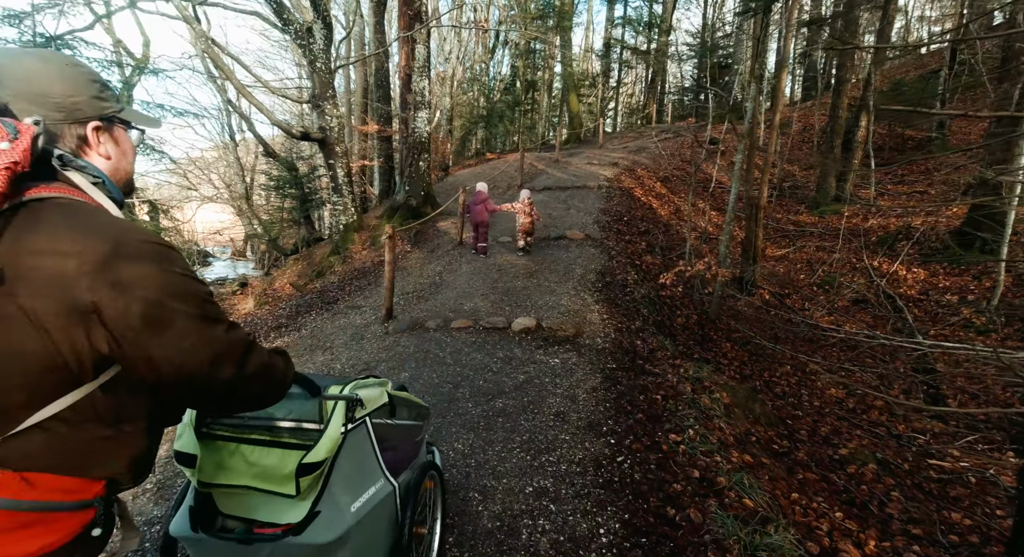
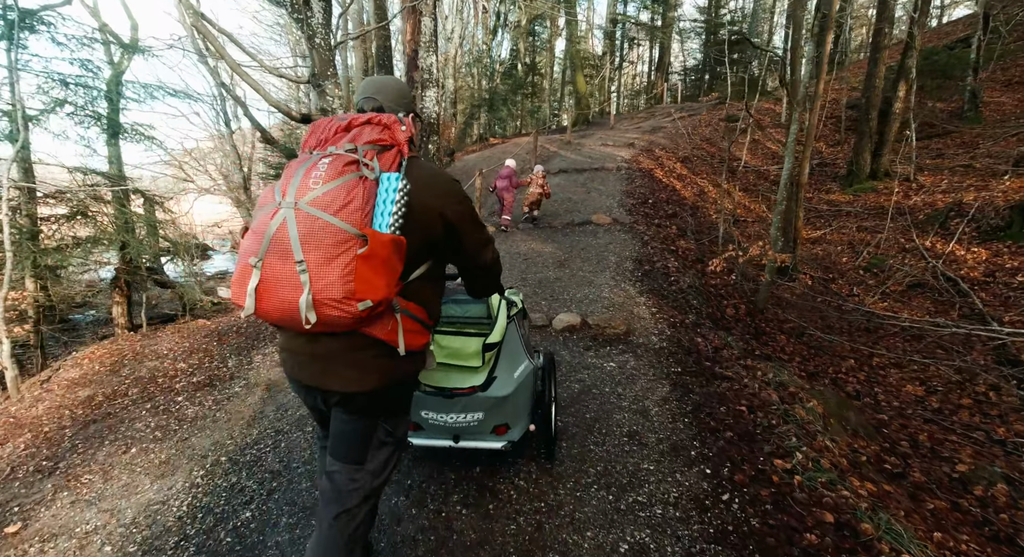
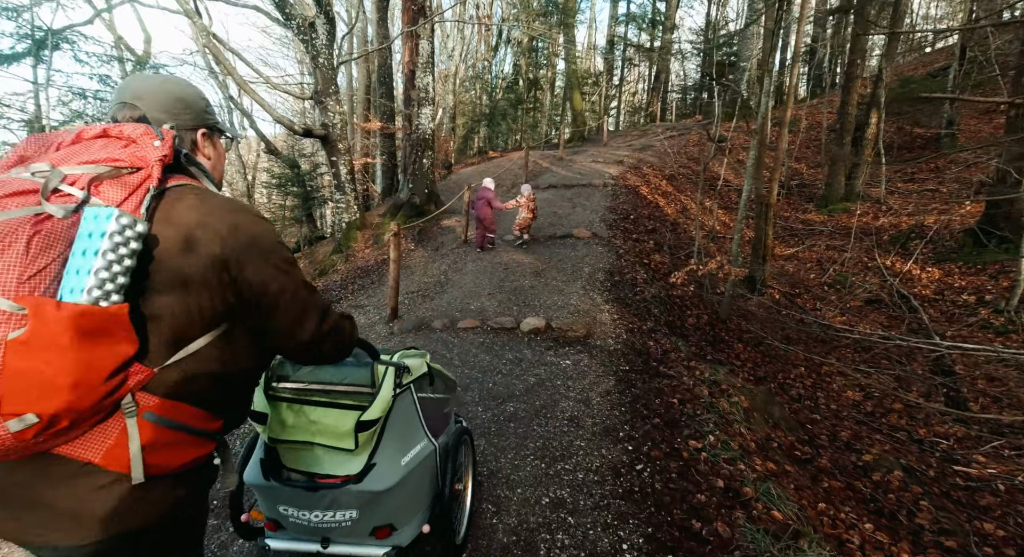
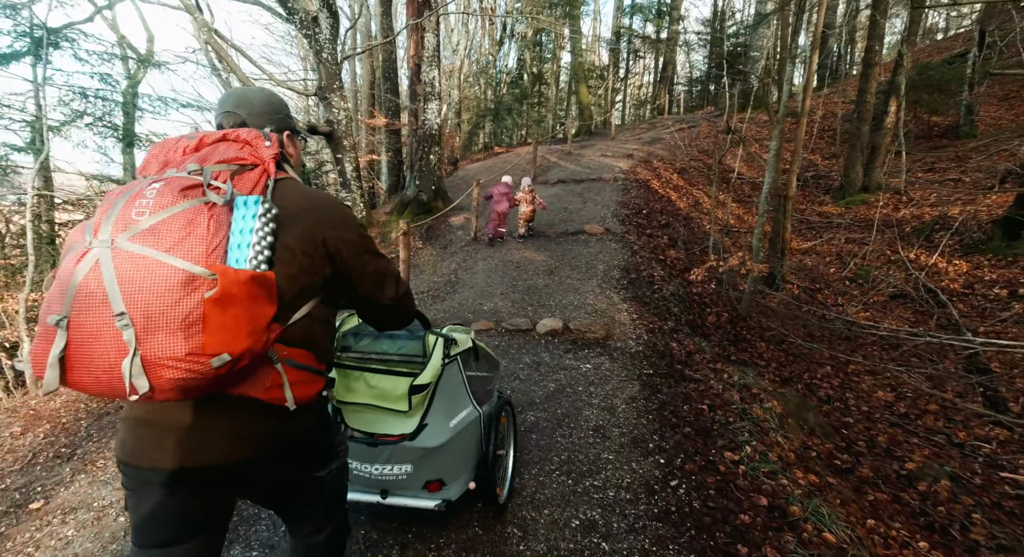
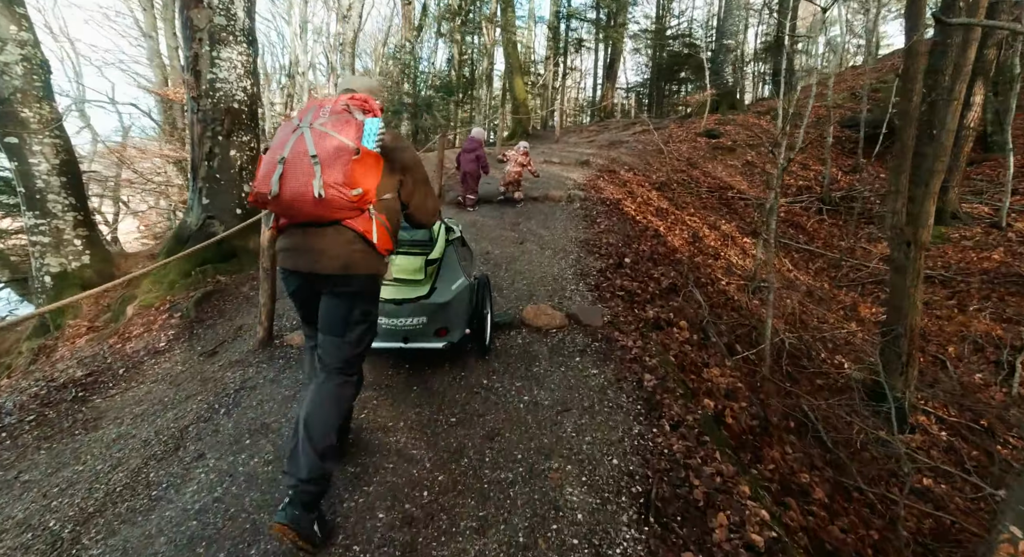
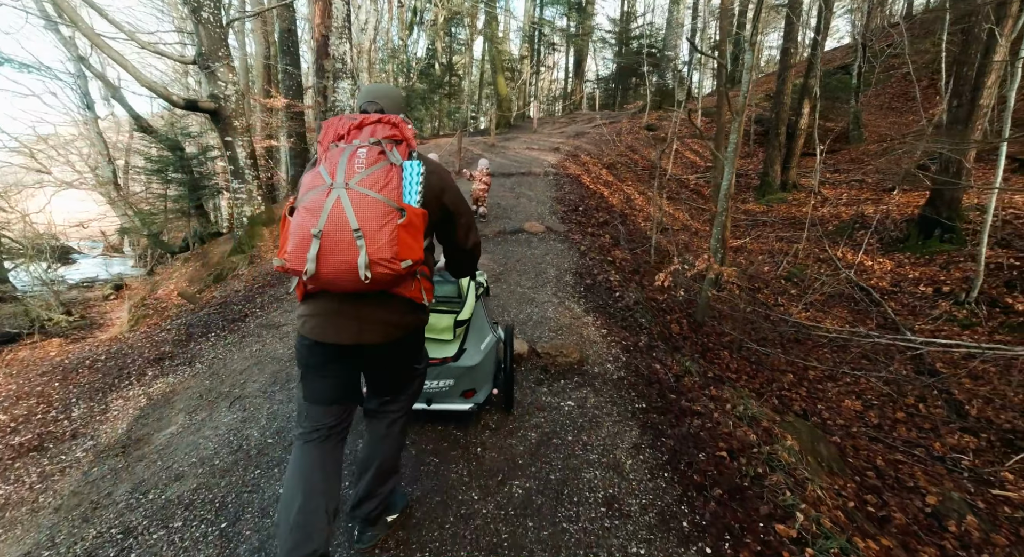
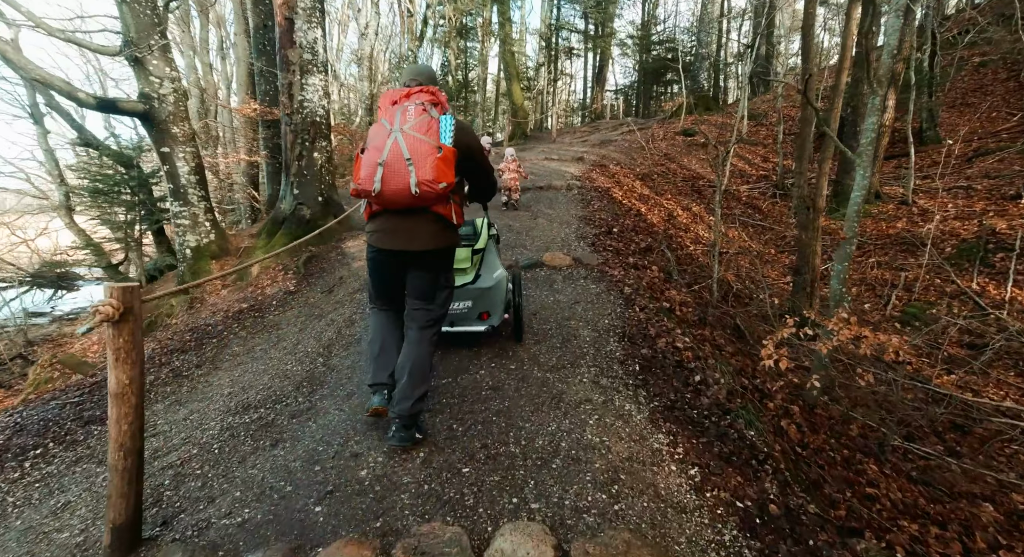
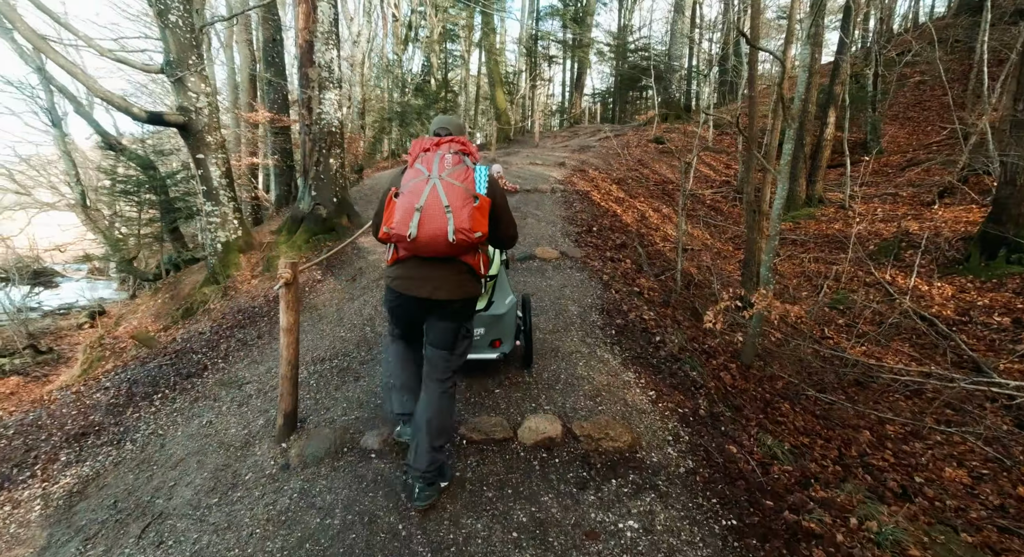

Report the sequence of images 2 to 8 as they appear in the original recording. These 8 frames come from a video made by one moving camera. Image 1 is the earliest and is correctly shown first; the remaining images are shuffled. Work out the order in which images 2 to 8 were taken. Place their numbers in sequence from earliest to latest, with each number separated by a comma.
3, 4, 2, 6, 8, 7, 5
